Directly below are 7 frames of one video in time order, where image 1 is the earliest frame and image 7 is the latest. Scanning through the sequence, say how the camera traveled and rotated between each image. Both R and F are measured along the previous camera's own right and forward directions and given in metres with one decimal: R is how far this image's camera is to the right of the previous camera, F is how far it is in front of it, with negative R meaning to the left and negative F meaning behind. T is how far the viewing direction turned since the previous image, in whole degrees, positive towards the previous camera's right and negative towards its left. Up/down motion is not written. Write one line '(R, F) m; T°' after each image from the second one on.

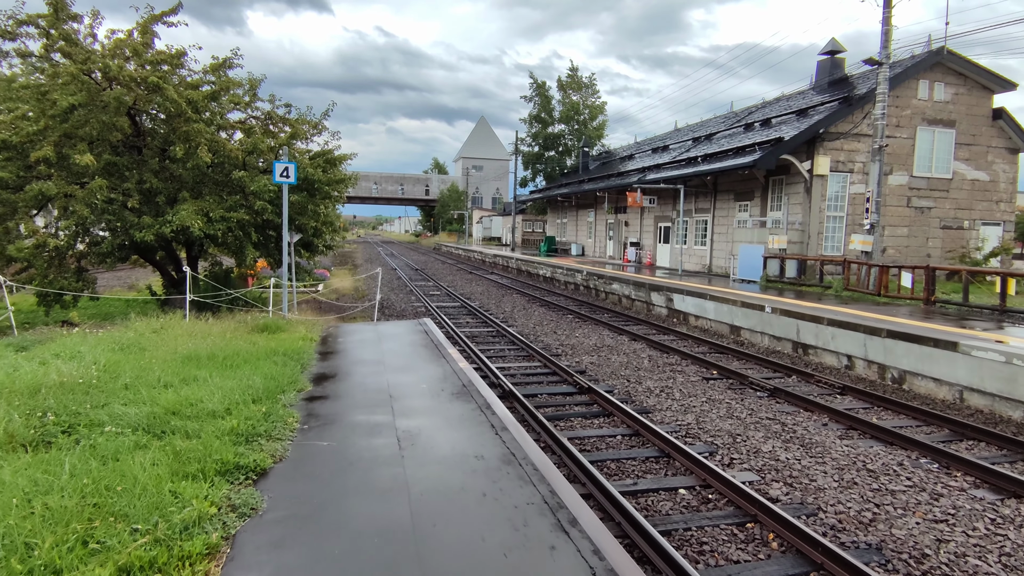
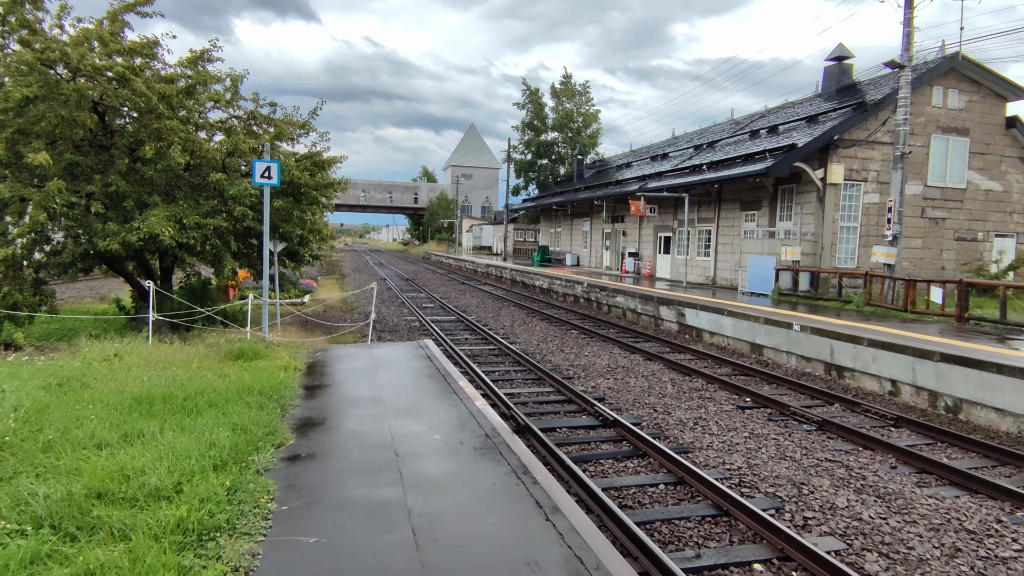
(-0.3, +1.0) m; +1°
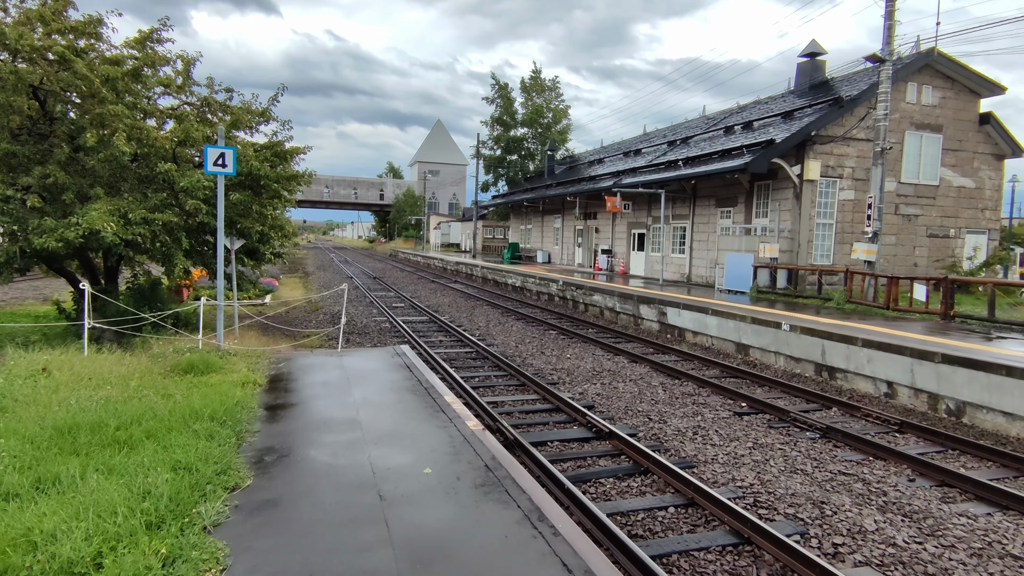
(-0.2, +0.6) m; +3°
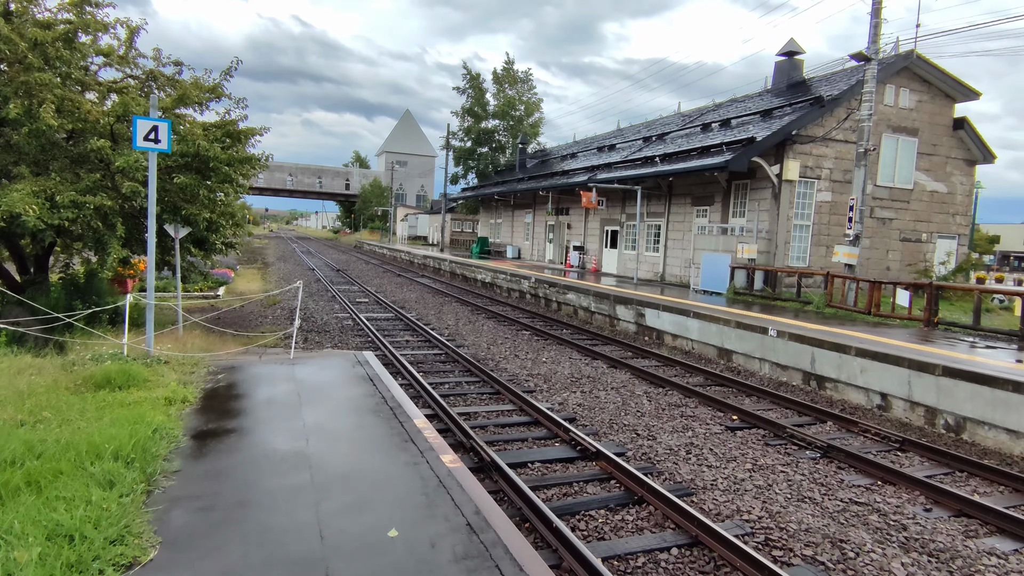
(-0.1, +0.7) m; +3°
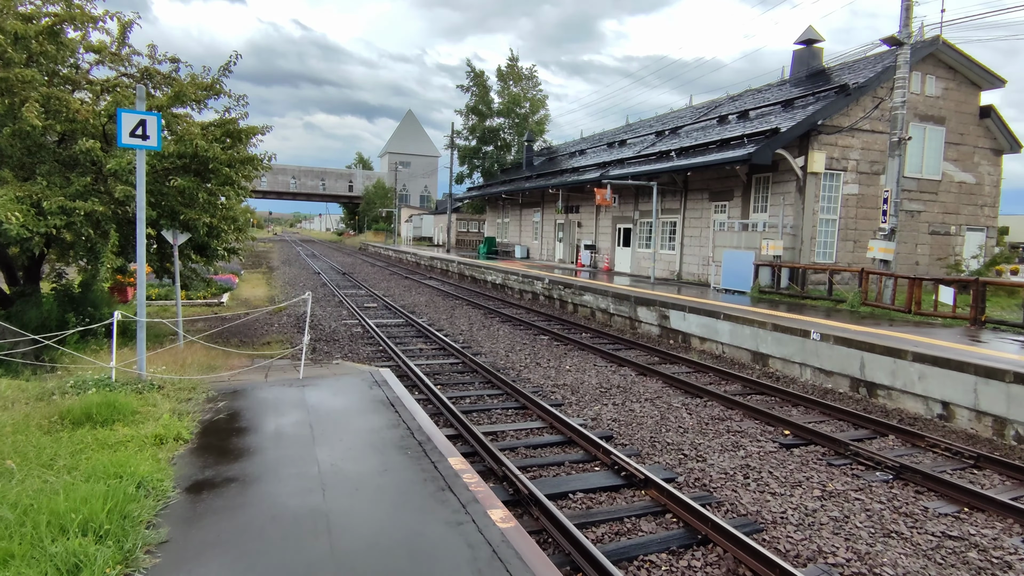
(-0.3, +0.6) m; 0°
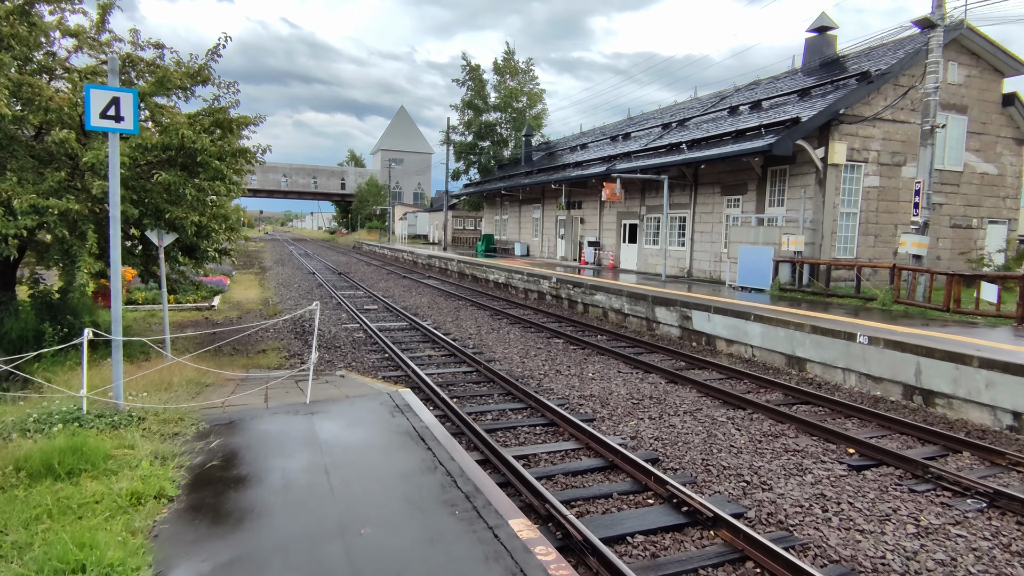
(-0.4, +0.8) m; +1°
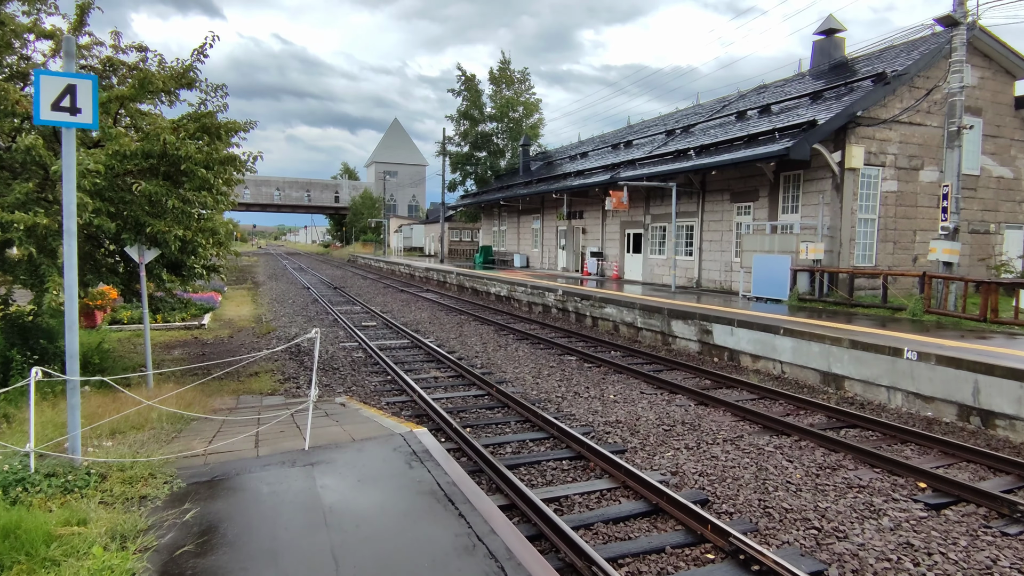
(-0.3, +0.7) m; +1°
